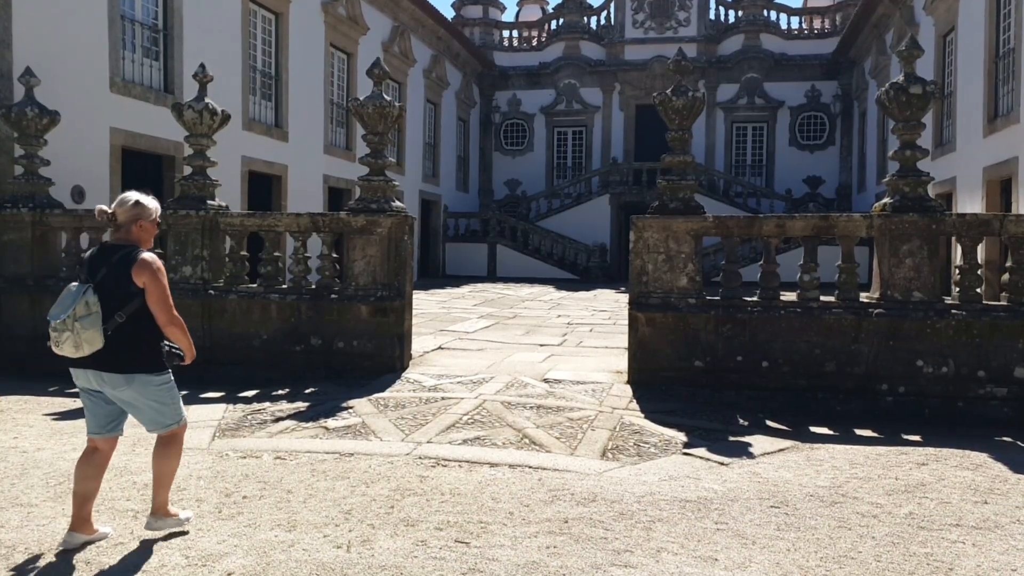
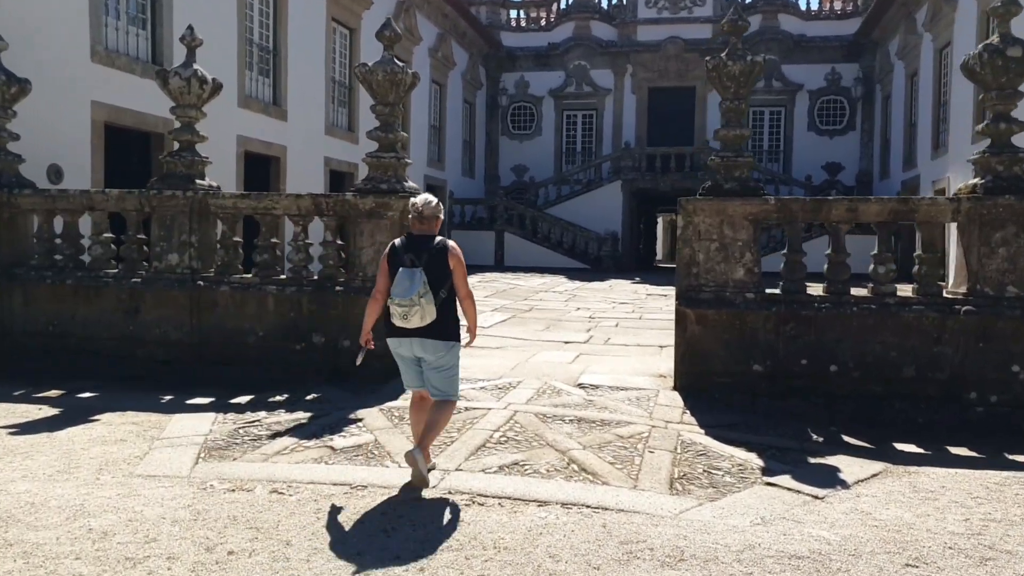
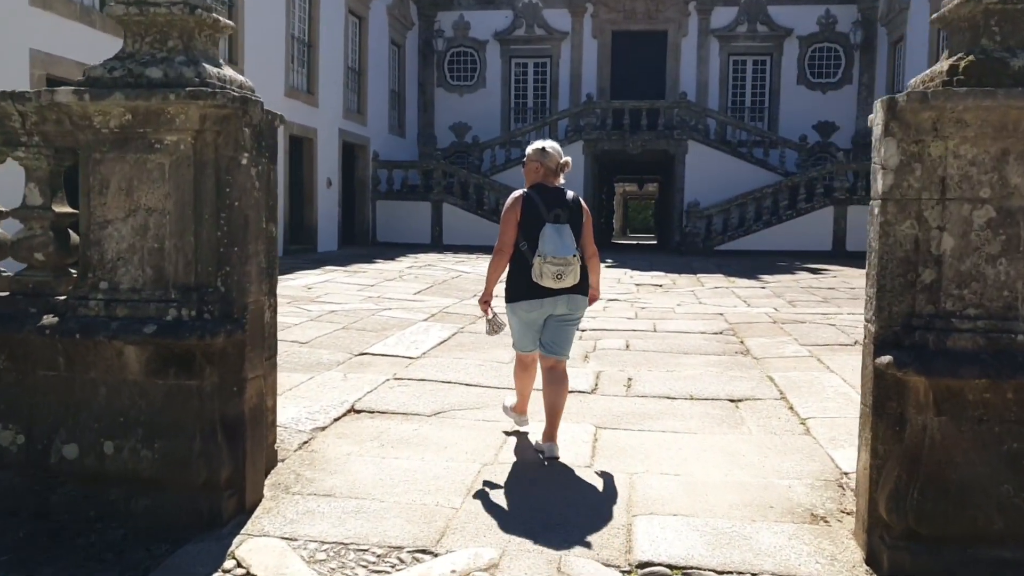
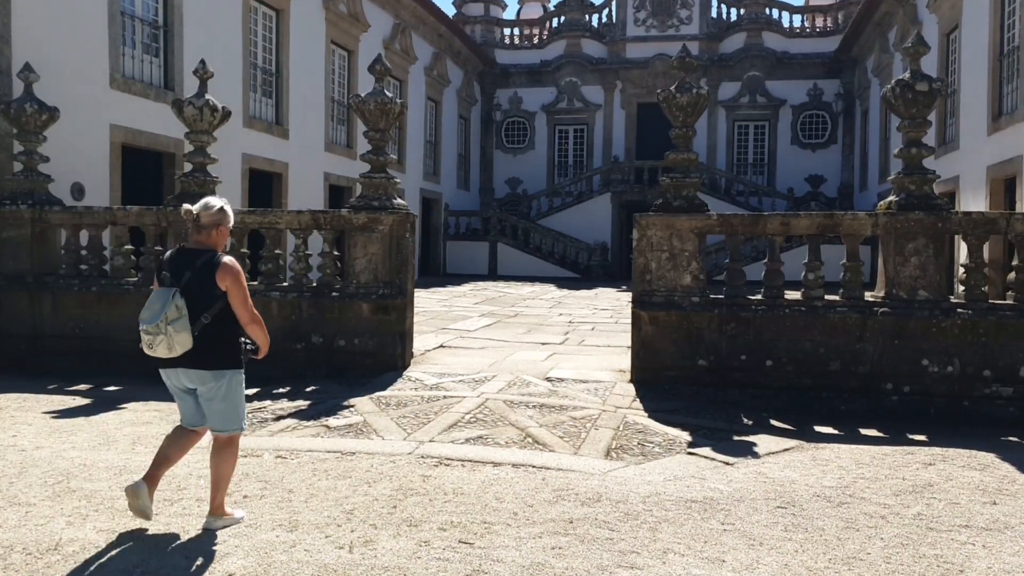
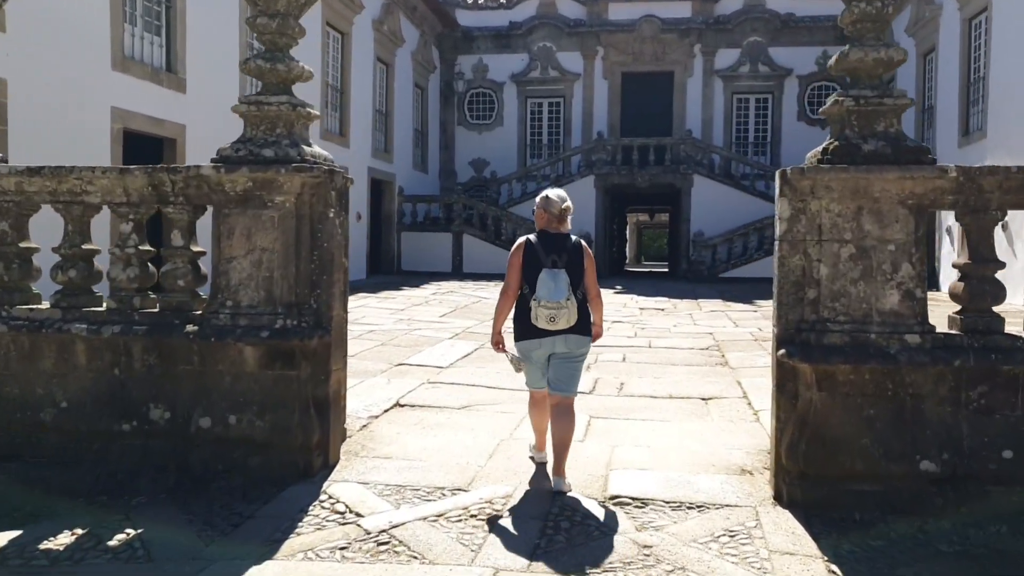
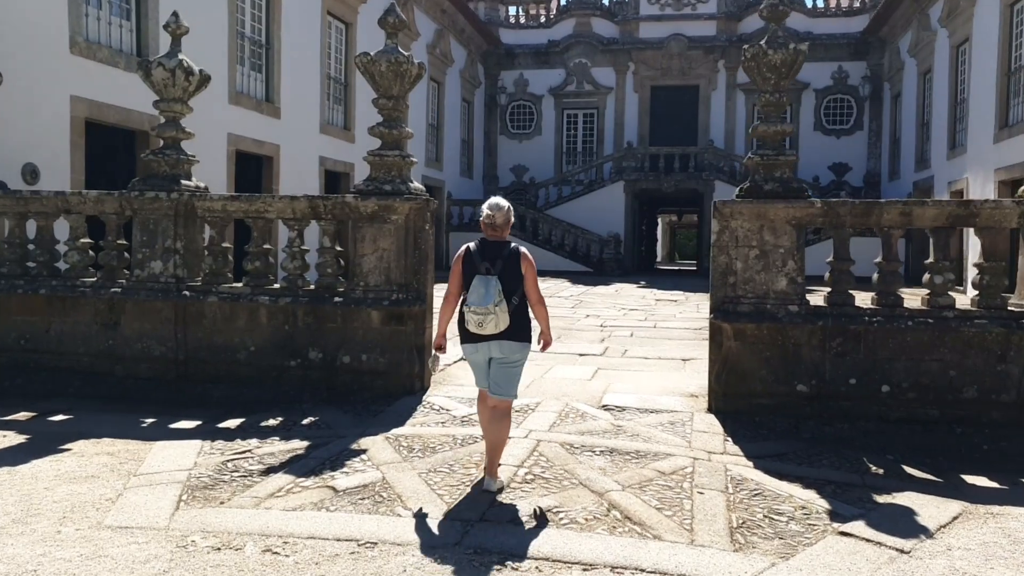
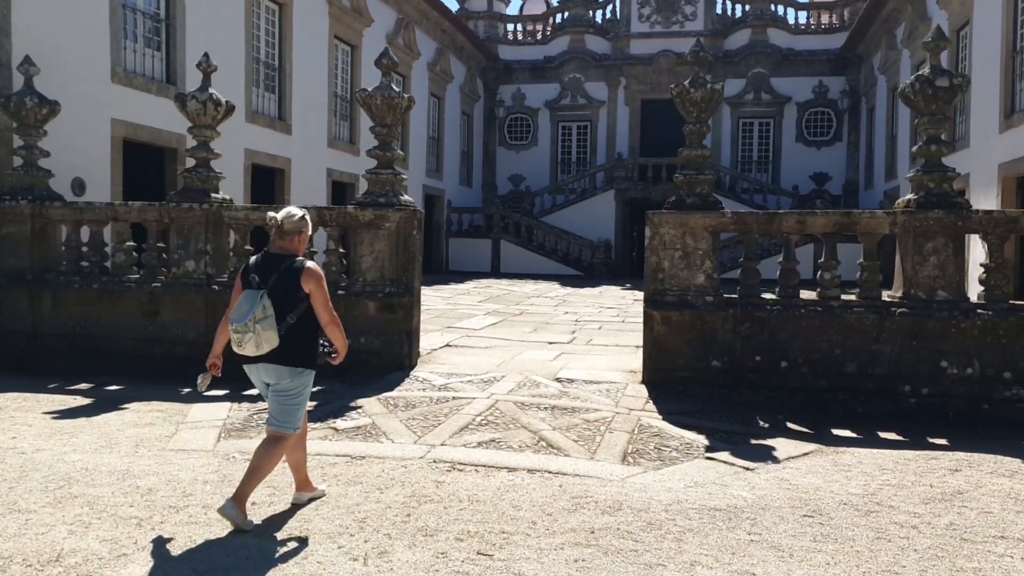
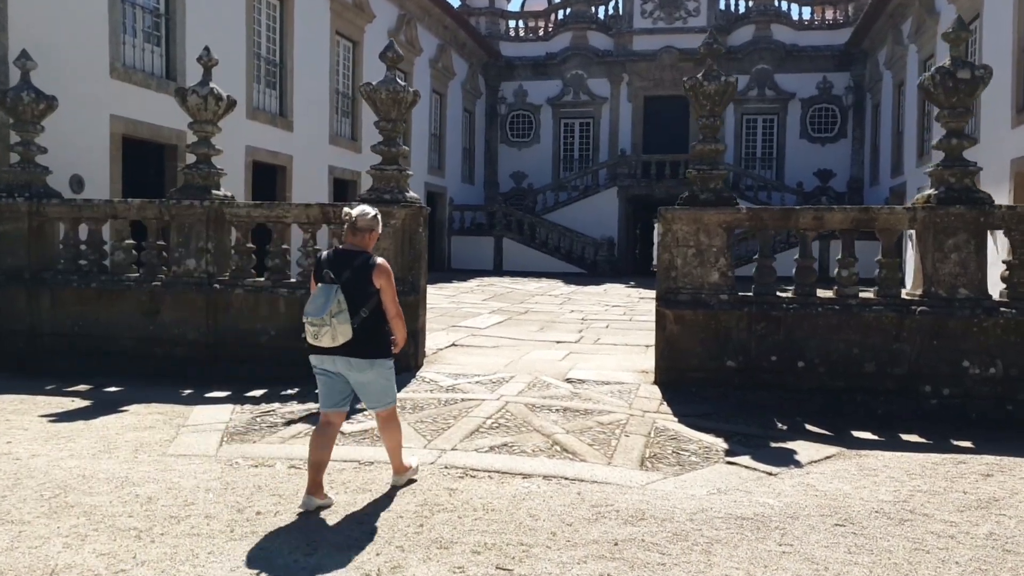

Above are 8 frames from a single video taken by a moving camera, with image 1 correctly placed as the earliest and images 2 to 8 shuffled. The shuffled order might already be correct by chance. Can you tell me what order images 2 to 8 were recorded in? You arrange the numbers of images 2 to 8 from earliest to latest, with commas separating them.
4, 7, 8, 2, 6, 5, 3
